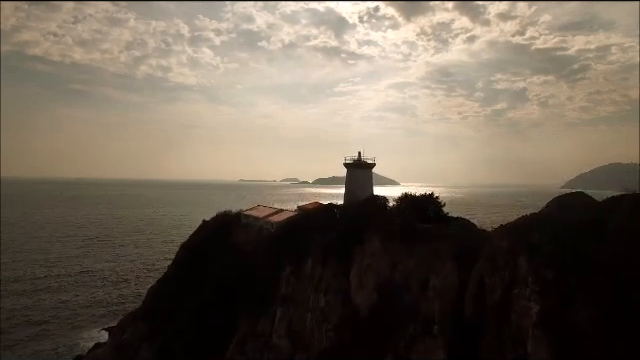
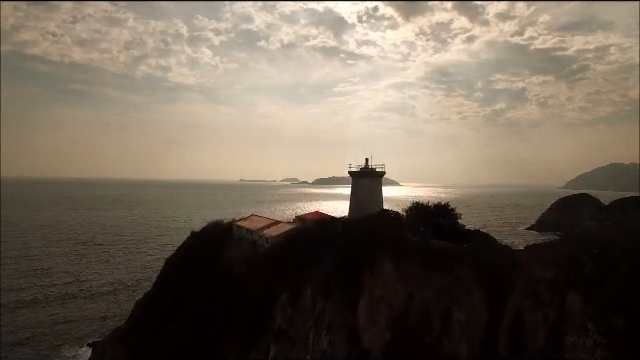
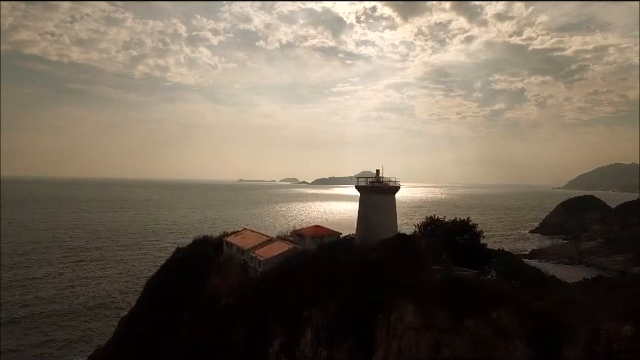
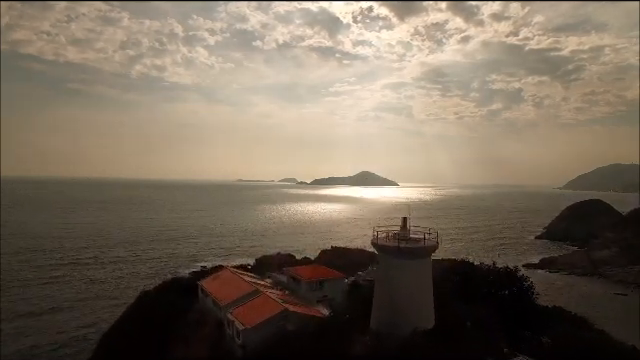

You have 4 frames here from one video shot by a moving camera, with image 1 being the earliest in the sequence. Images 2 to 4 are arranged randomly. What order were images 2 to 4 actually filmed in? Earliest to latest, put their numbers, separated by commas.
2, 3, 4
